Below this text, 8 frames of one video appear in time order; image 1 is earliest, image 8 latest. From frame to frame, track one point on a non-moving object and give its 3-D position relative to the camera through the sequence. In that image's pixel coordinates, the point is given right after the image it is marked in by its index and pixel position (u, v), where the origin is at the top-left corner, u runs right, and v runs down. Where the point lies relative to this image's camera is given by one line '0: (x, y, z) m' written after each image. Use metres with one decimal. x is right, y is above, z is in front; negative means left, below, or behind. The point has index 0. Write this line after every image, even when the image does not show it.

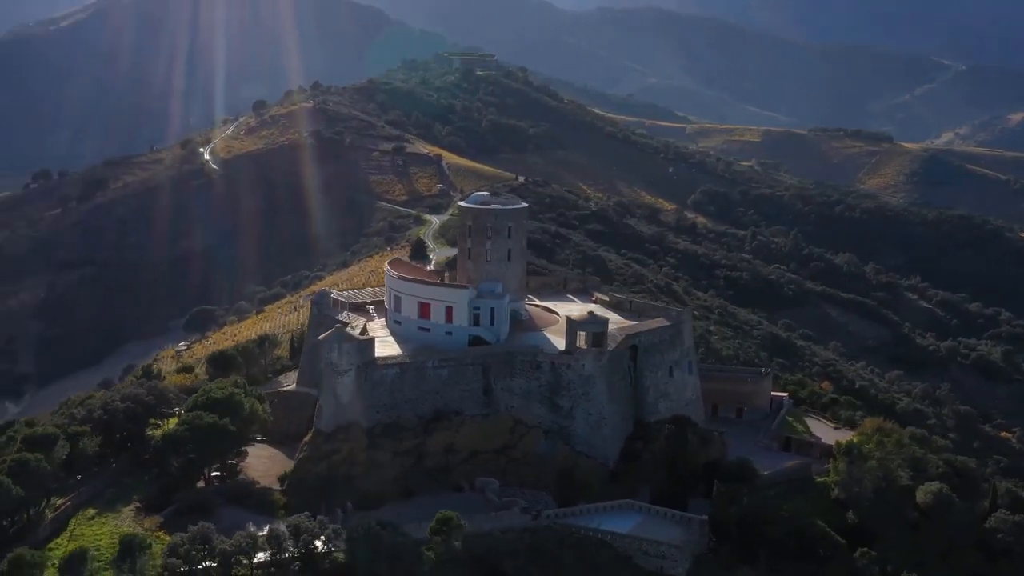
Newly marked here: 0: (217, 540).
0: (-7.0, -5.9, +19.8) m
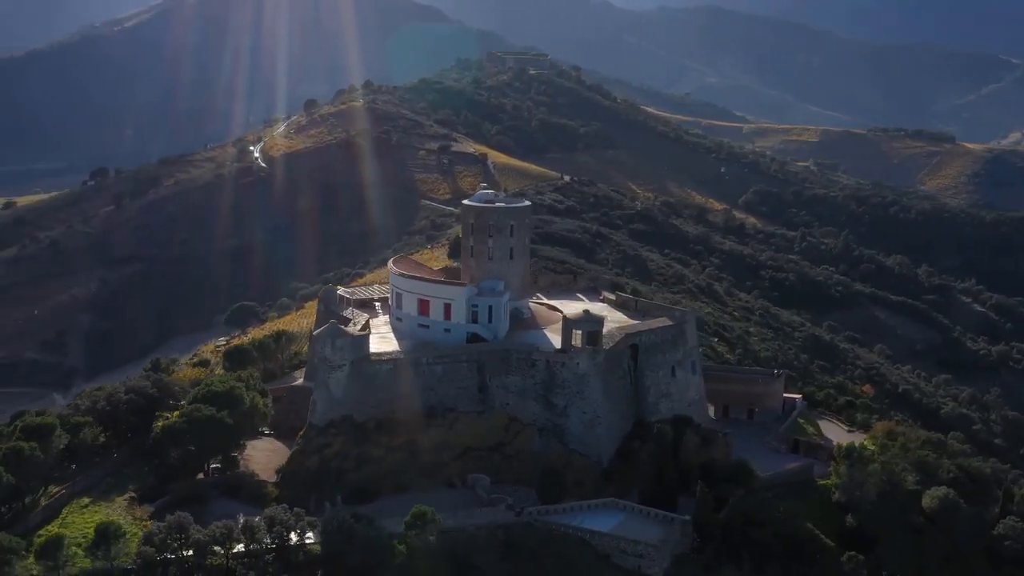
0: (-7.6, -5.7, +20.2) m
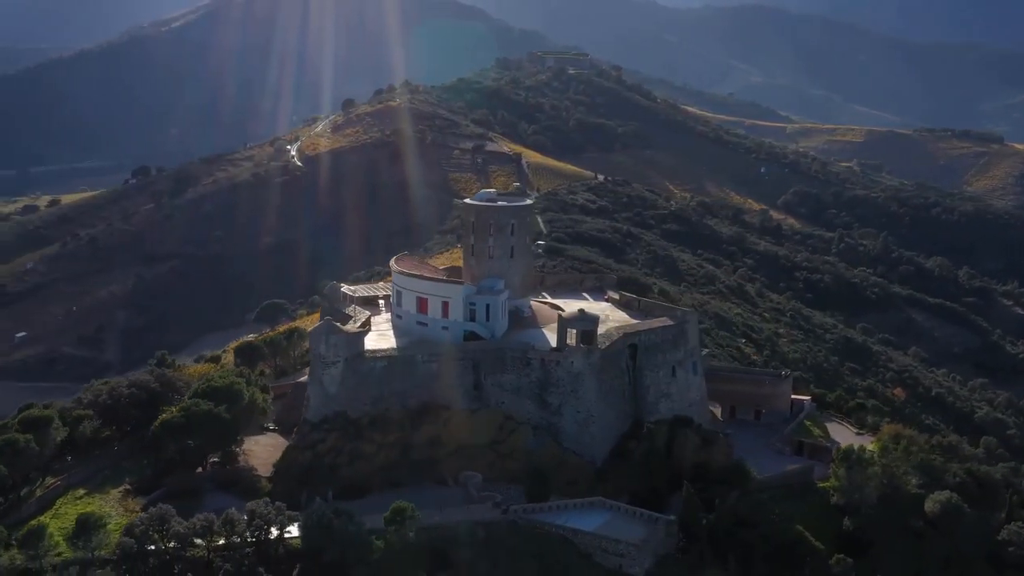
0: (-8.1, -5.6, +20.5) m
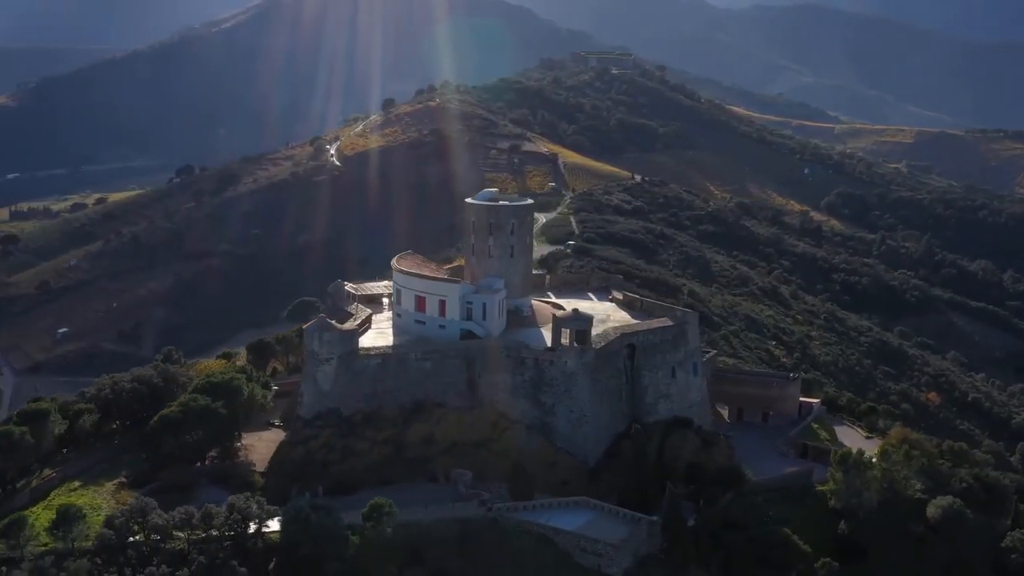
0: (-8.7, -5.5, +20.8) m
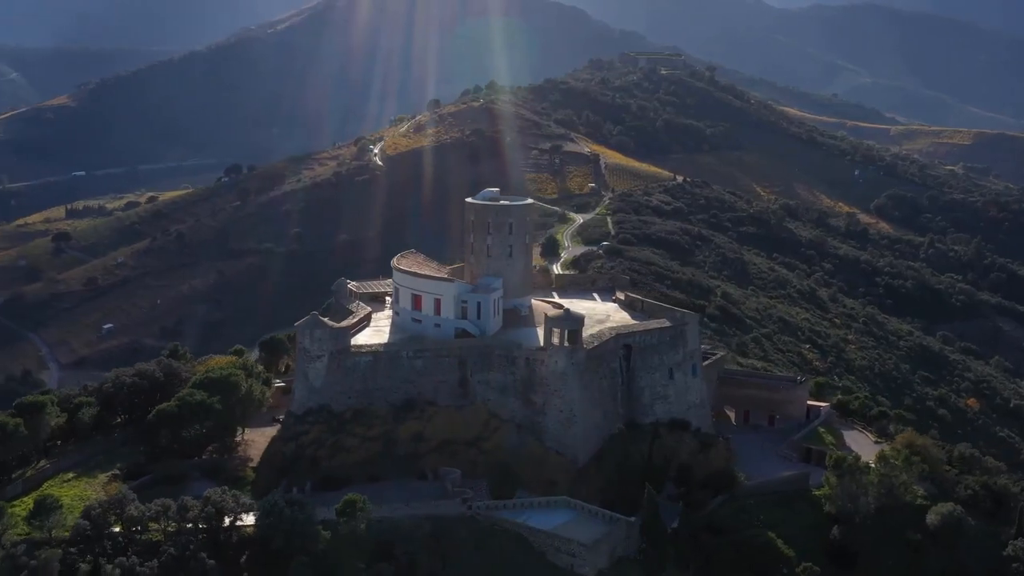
0: (-9.3, -5.4, +21.2) m
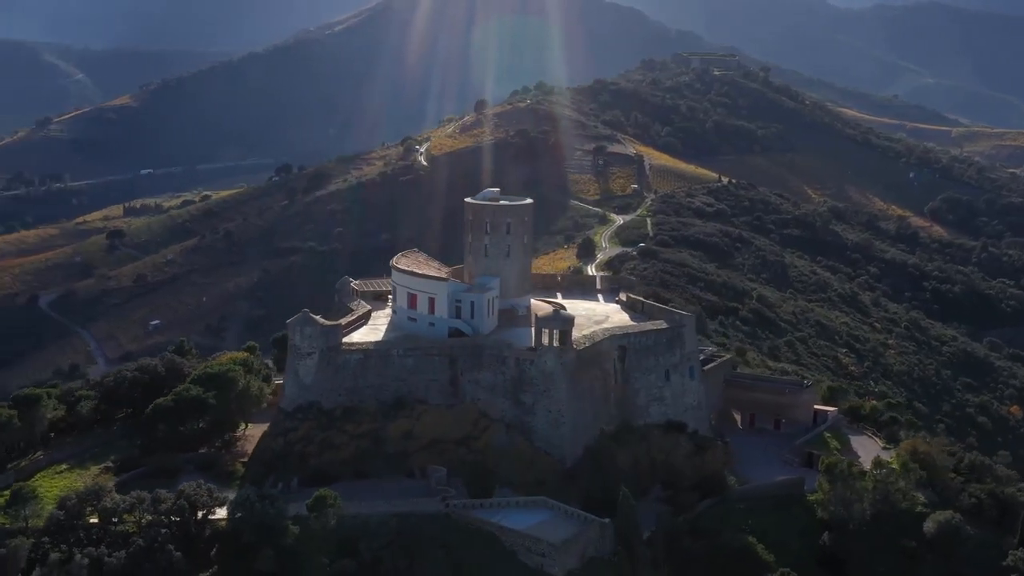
0: (-10.1, -5.3, +21.6) m
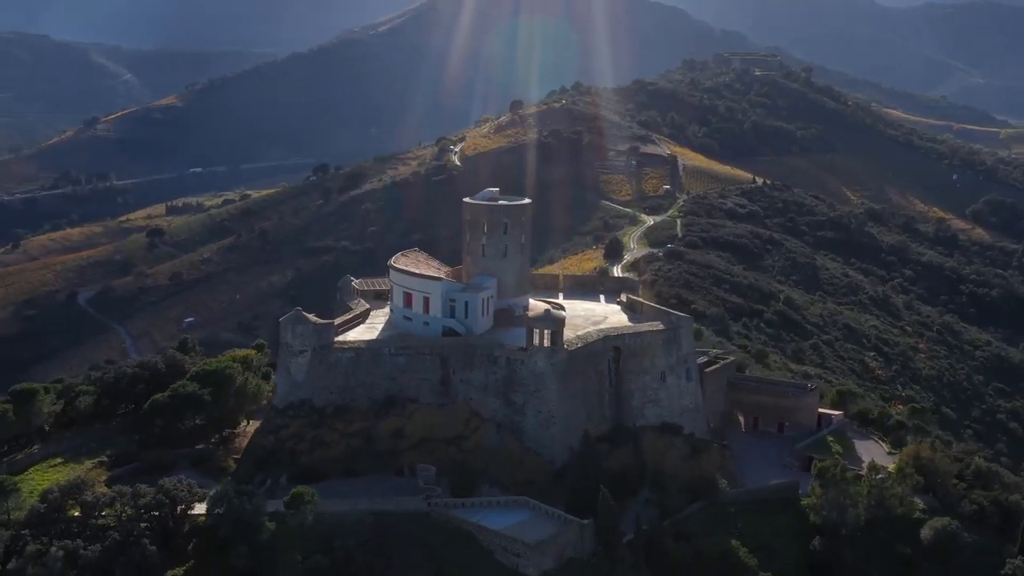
0: (-10.7, -5.3, +21.9) m
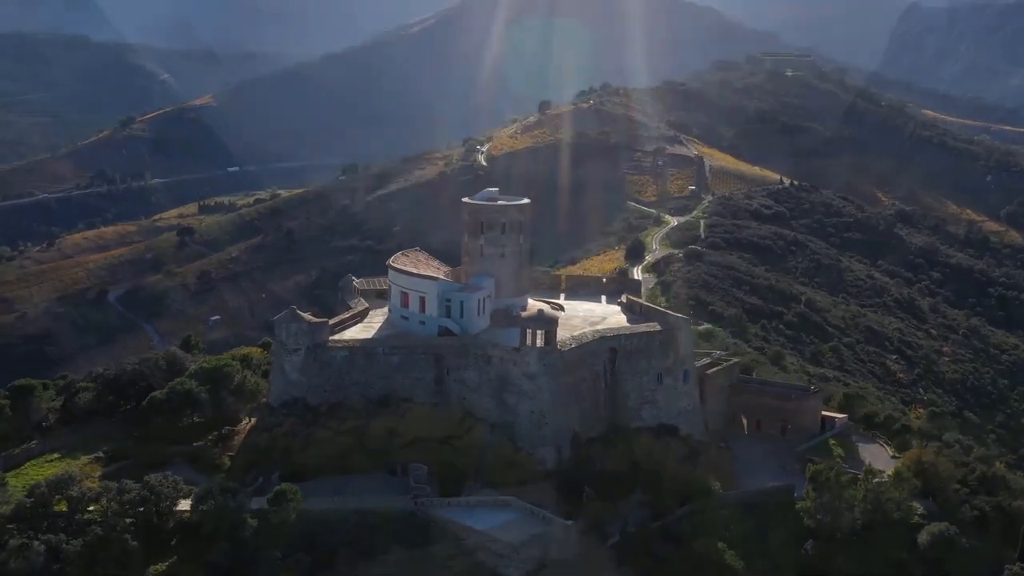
0: (-11.1, -5.2, +22.2) m
